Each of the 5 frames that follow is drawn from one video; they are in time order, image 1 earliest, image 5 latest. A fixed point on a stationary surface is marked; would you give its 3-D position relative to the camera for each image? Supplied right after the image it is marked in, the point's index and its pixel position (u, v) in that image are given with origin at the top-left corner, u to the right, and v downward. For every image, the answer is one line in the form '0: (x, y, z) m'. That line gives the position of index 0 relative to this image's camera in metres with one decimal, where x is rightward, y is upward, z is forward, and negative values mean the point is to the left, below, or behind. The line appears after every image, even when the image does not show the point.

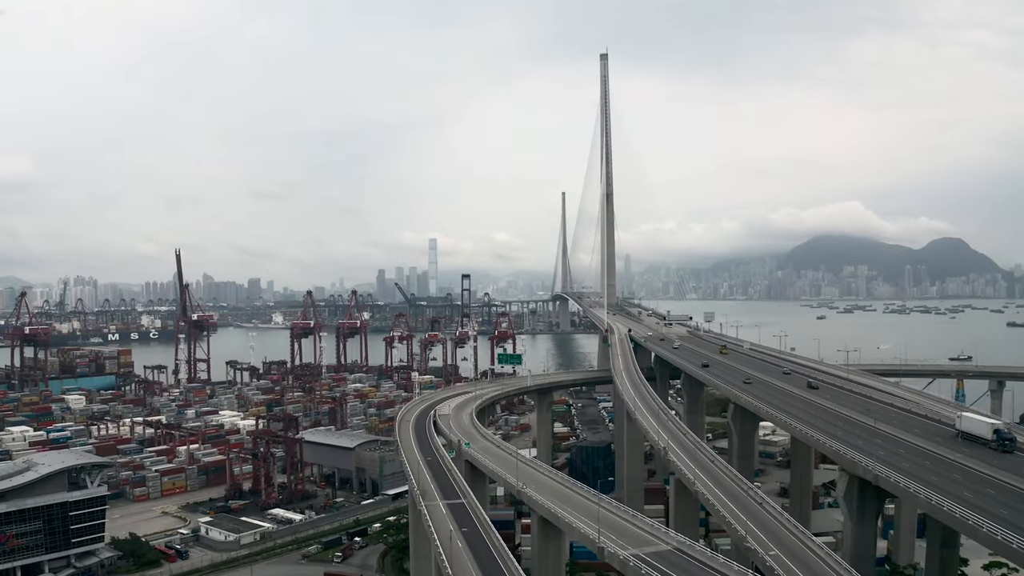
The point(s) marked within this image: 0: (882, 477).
0: (+8.2, -4.2, +14.2) m
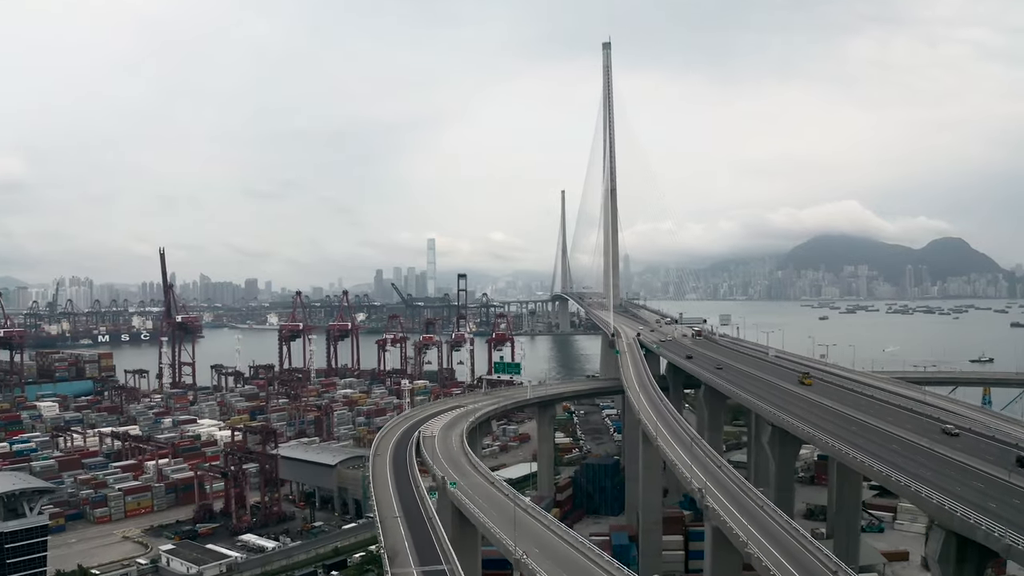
0: (+8.2, -4.2, +10.8) m
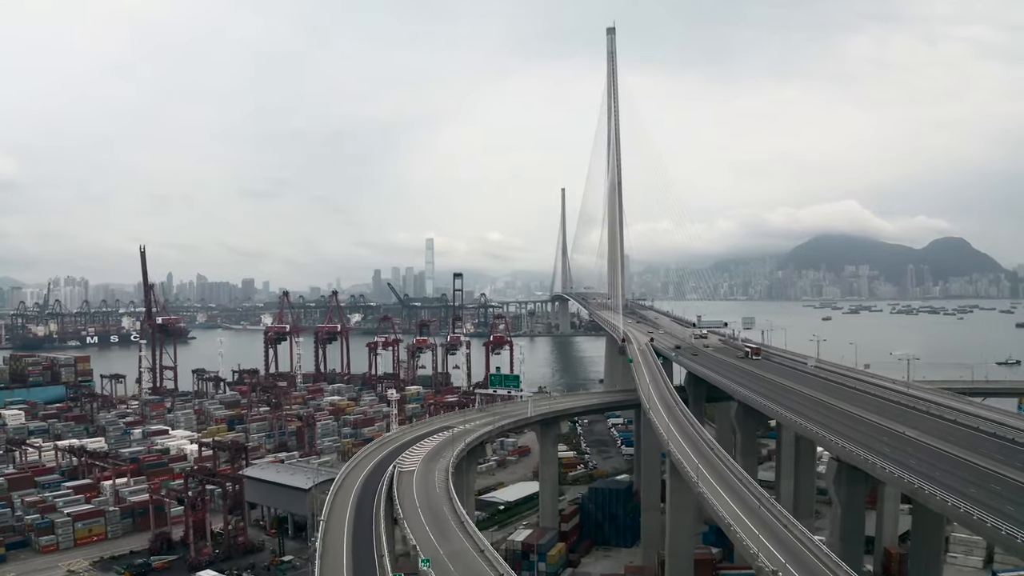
0: (+8.1, -4.2, +7.0) m
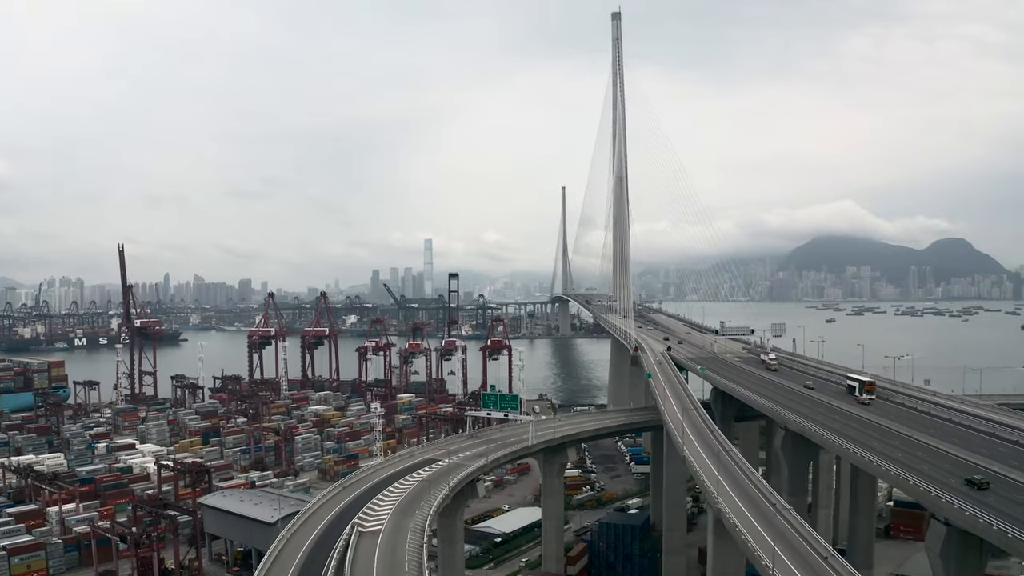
0: (+8.1, -4.2, +3.2) m
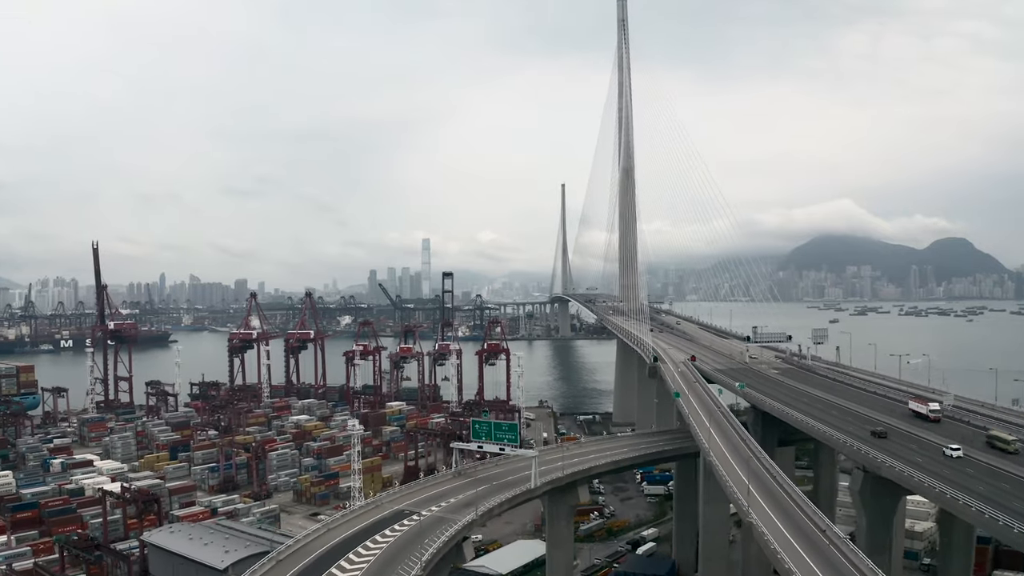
0: (+8.1, -4.2, -0.8) m
